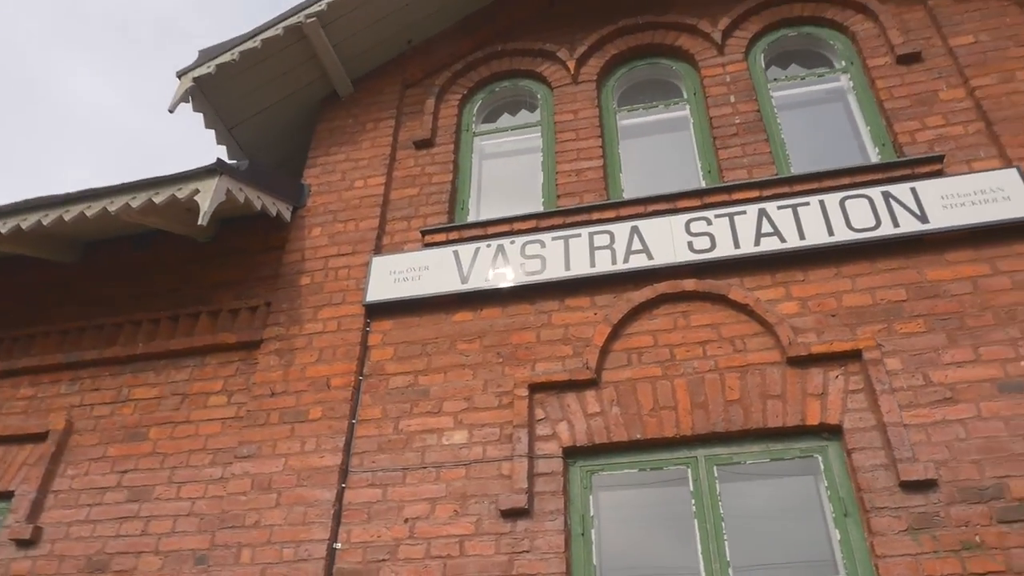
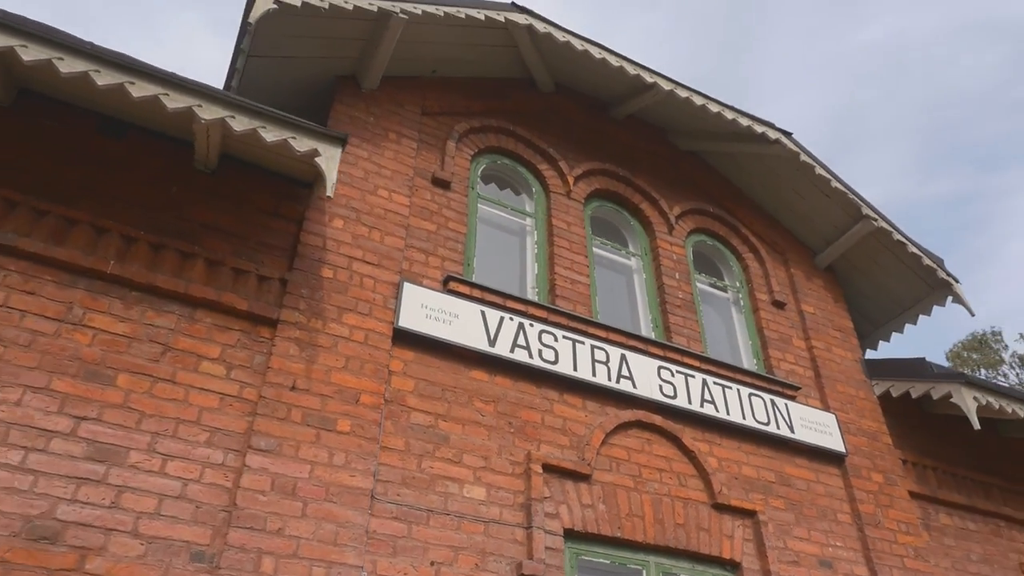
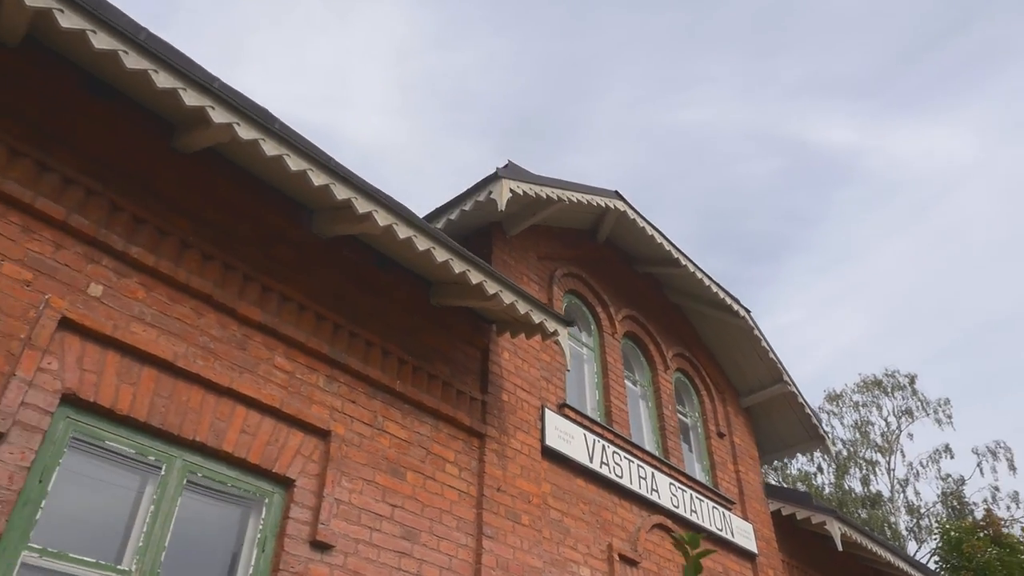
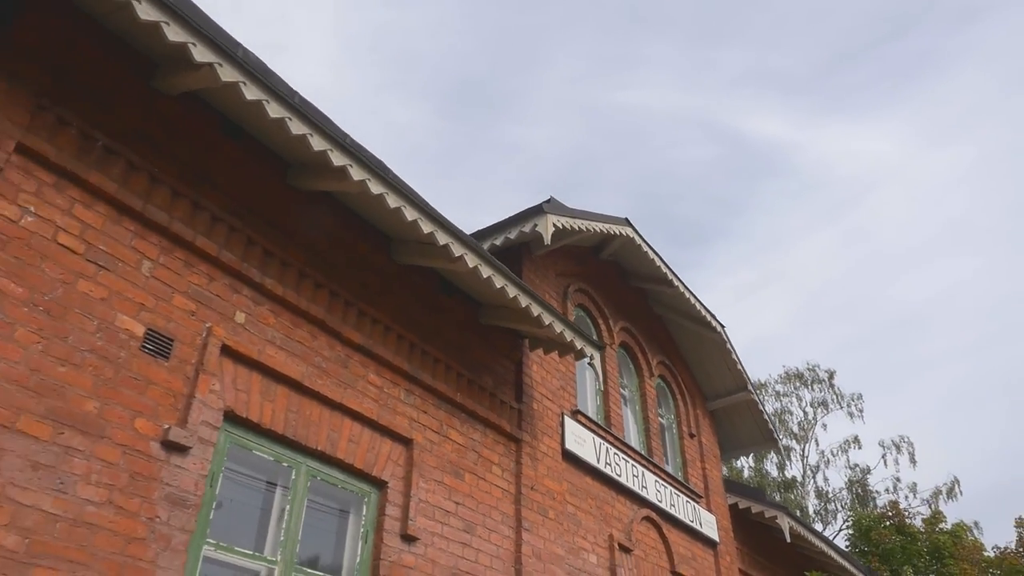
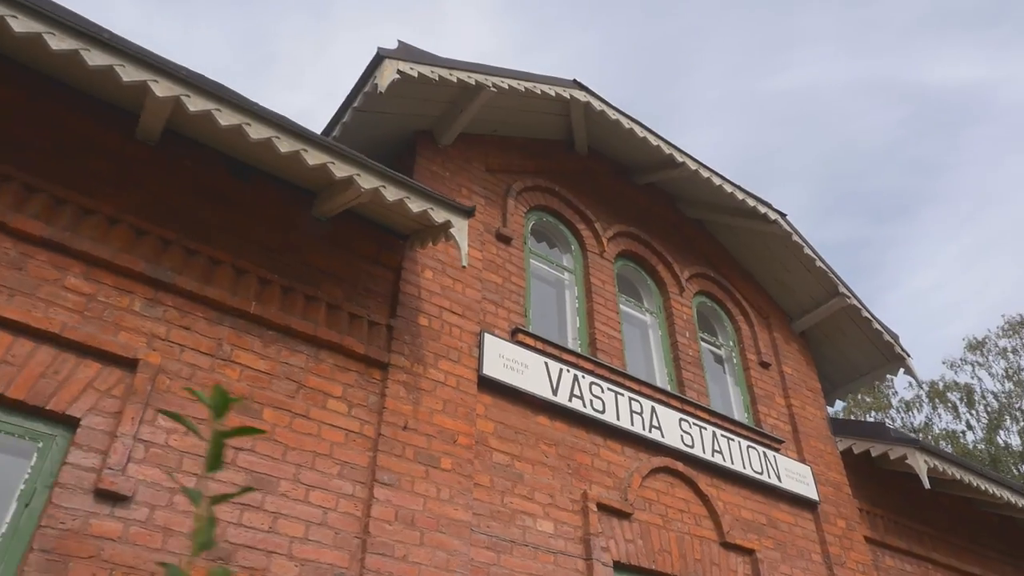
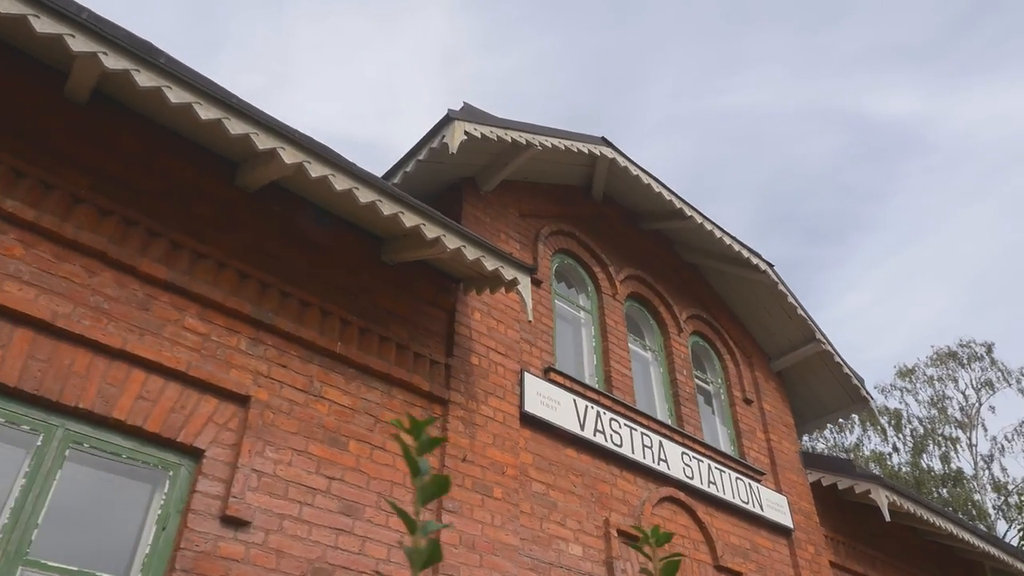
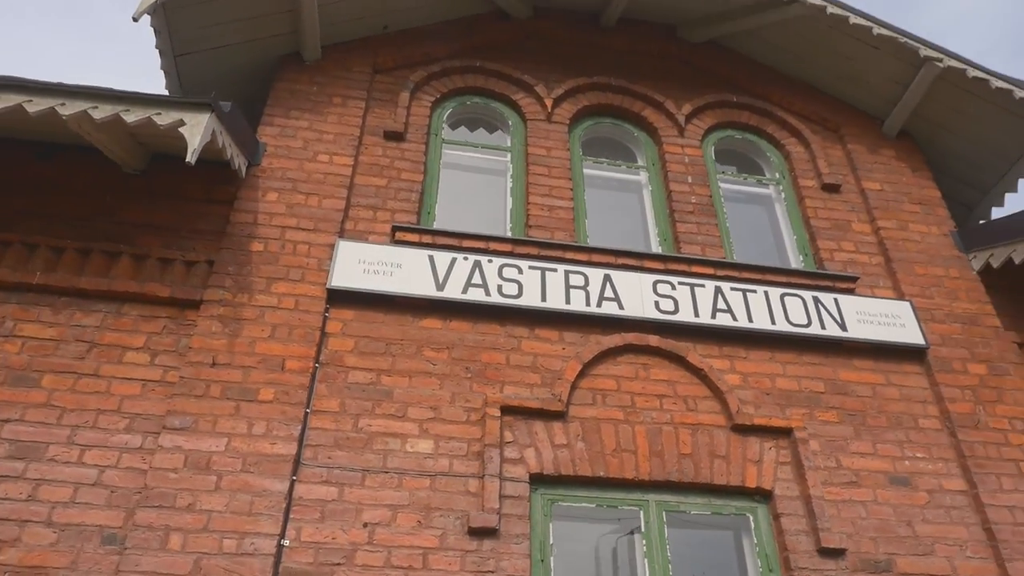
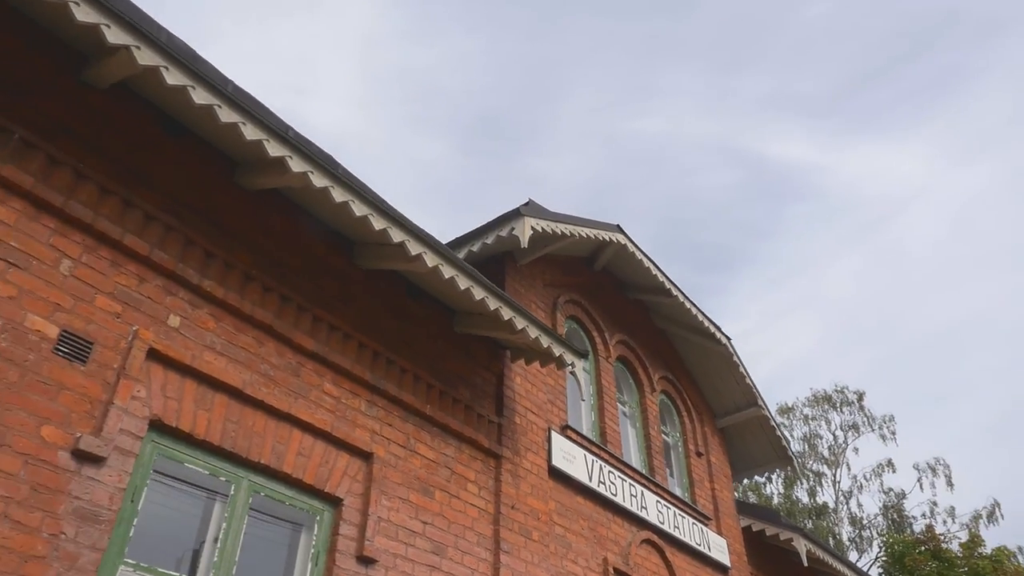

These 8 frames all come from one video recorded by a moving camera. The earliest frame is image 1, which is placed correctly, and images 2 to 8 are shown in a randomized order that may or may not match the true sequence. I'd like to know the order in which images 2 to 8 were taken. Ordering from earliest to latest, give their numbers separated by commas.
7, 2, 5, 6, 3, 8, 4
